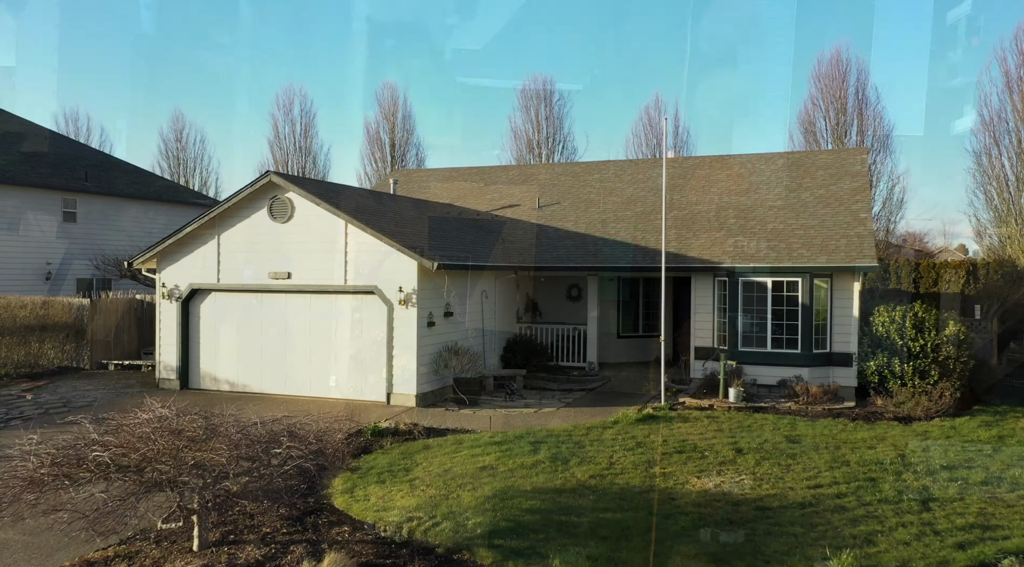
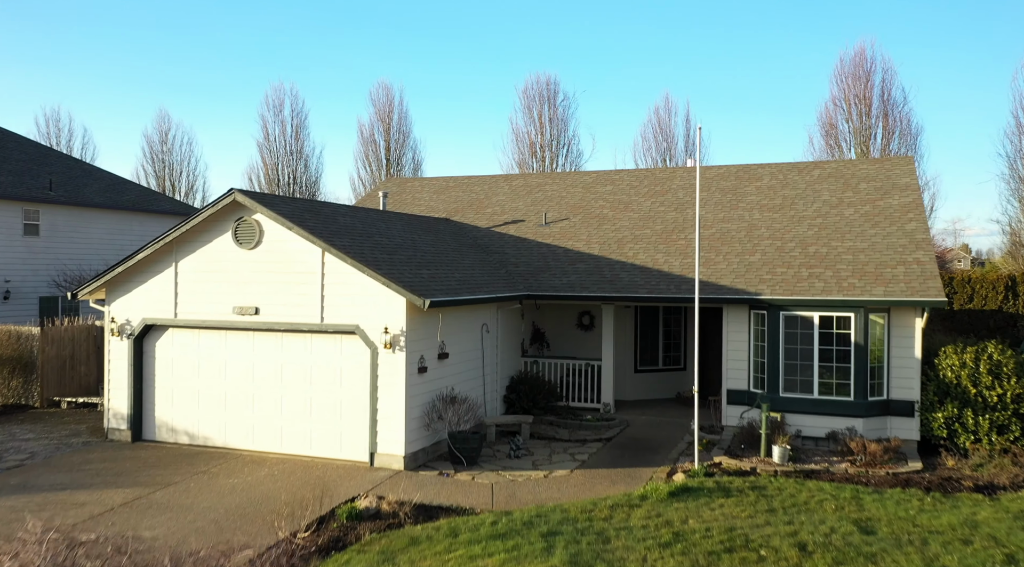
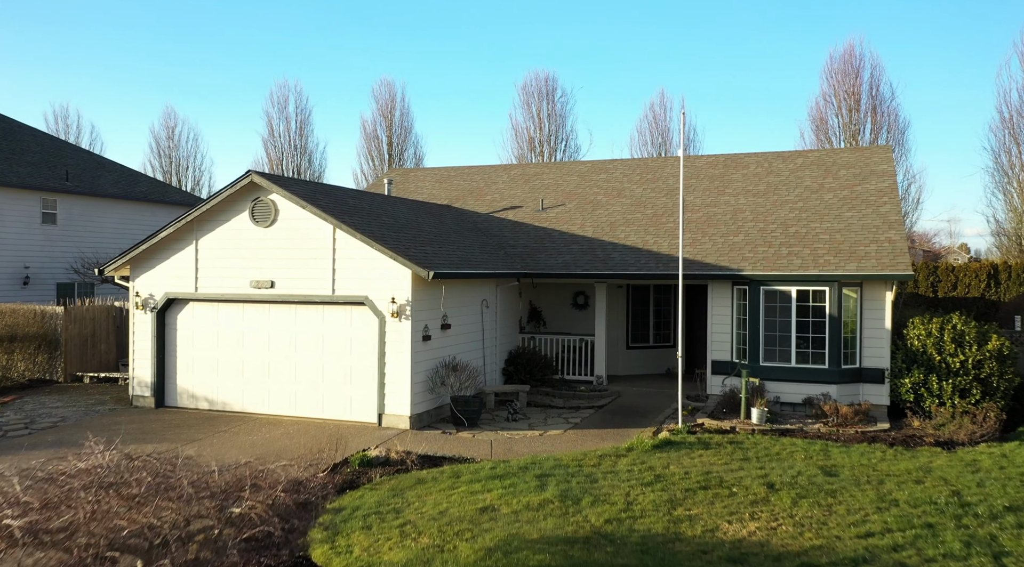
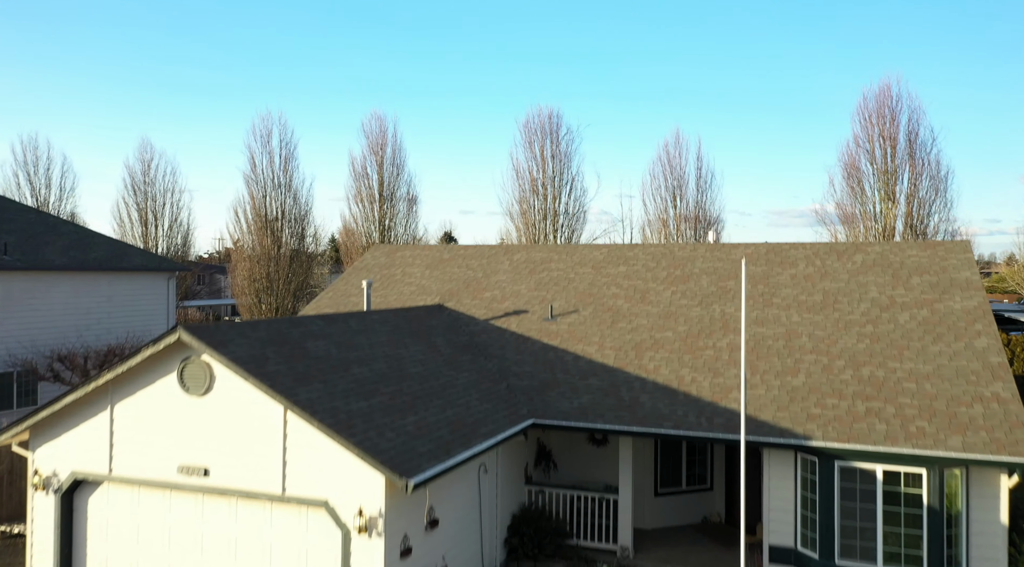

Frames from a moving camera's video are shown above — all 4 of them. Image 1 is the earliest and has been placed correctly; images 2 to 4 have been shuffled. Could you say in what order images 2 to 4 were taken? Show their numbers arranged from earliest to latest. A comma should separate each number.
3, 2, 4
